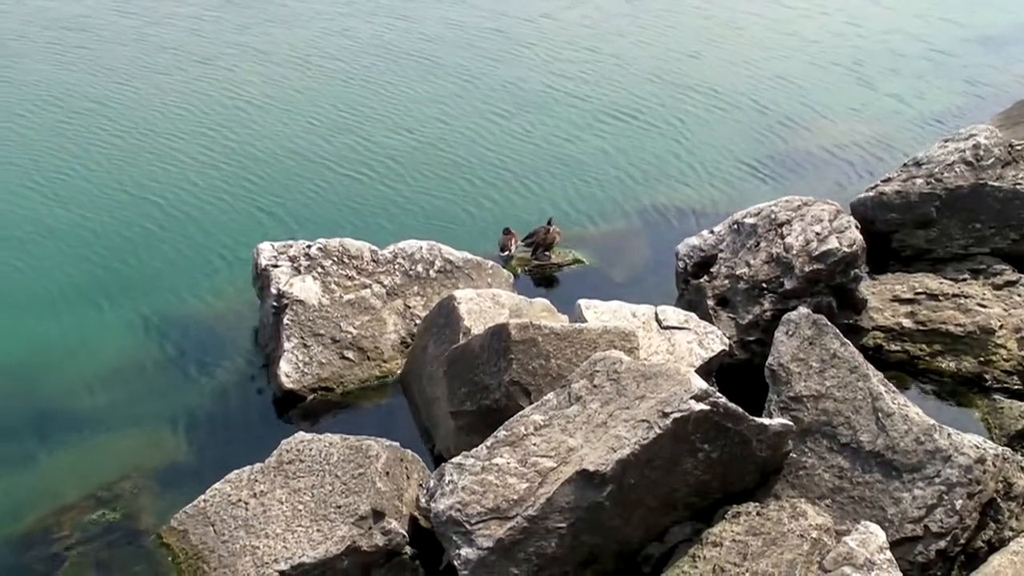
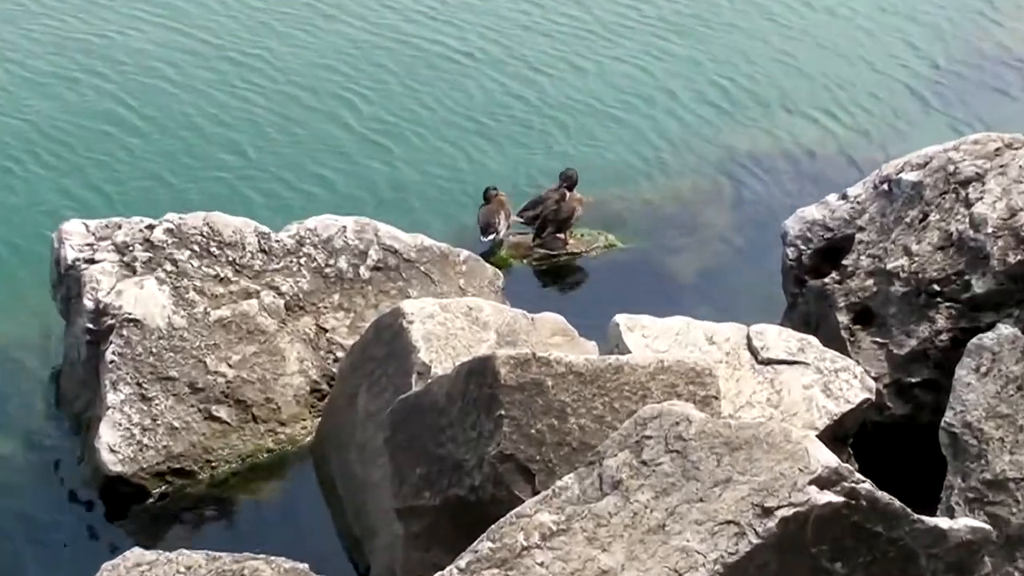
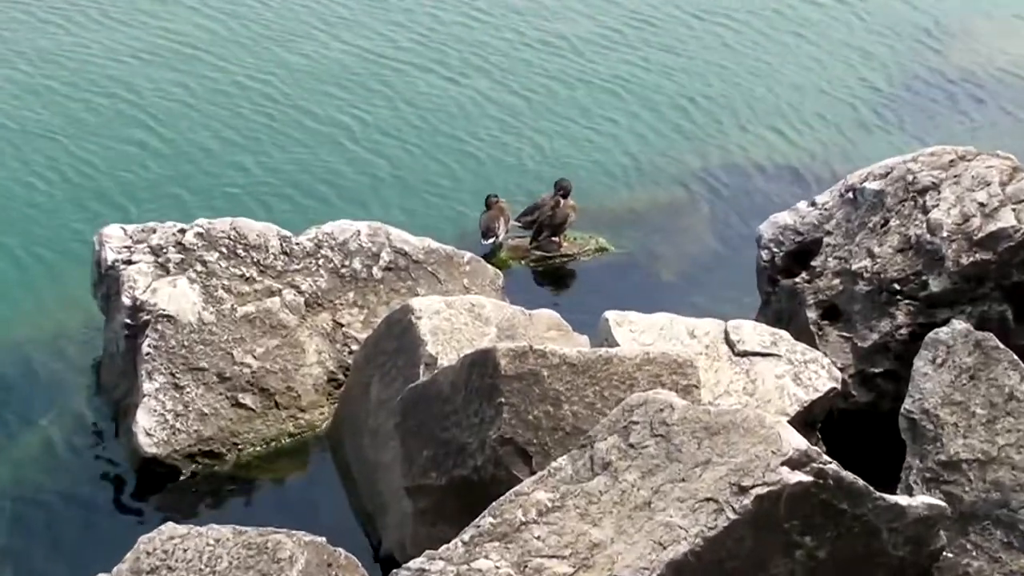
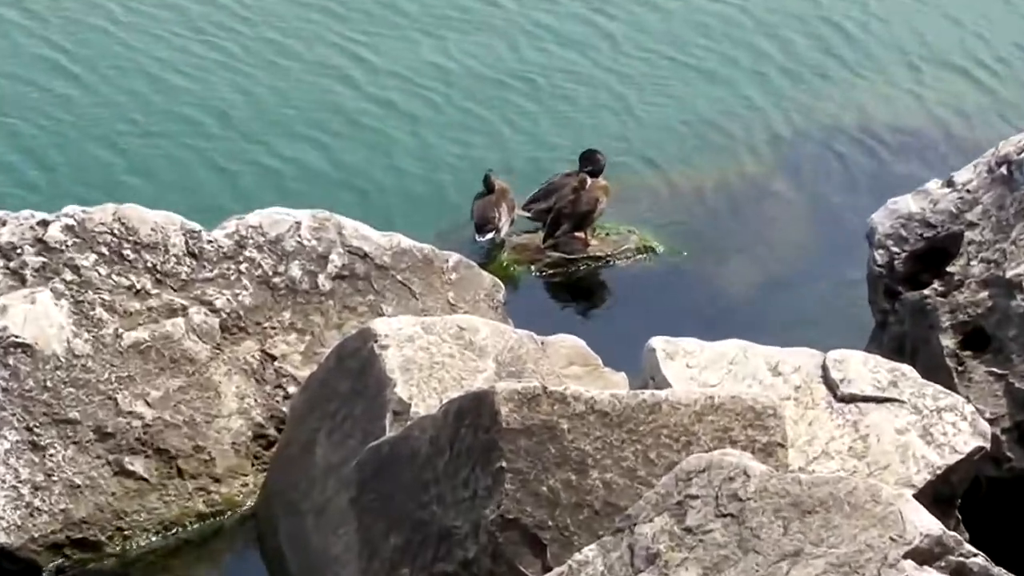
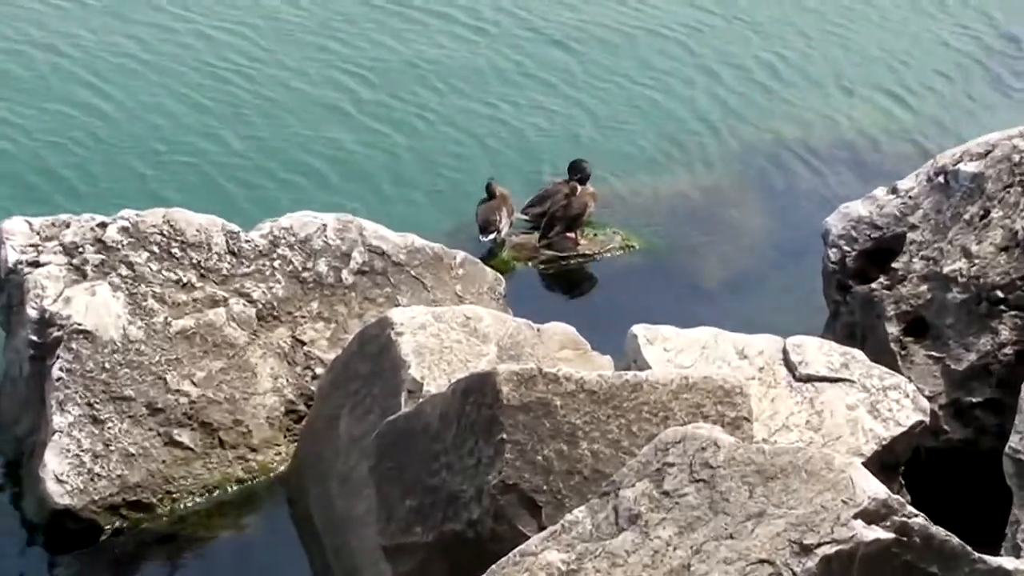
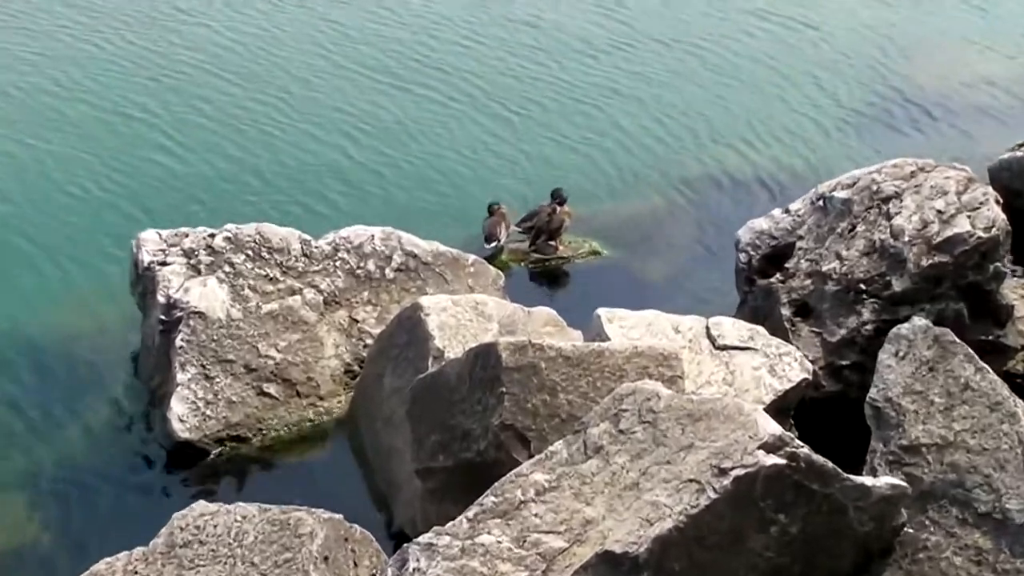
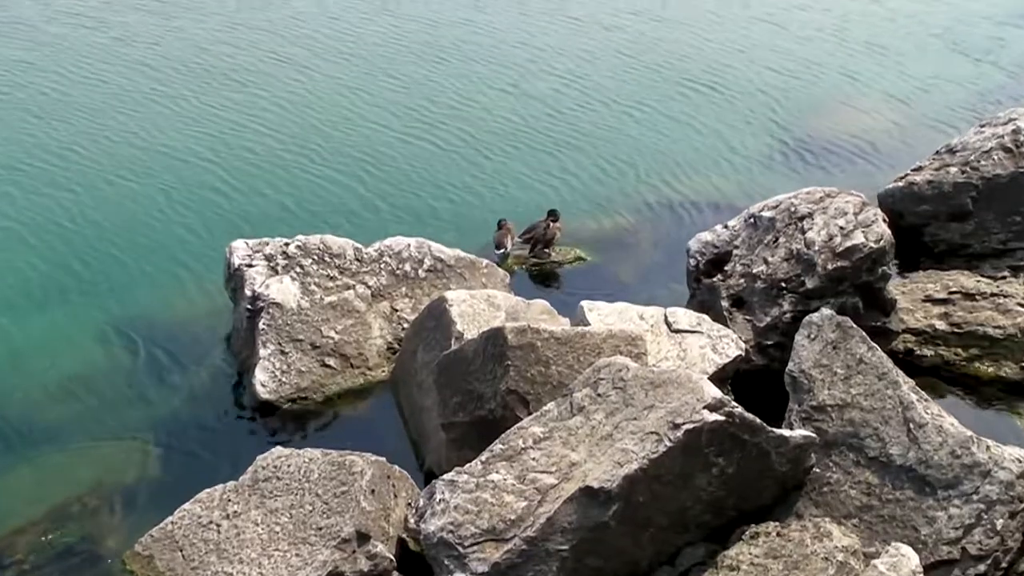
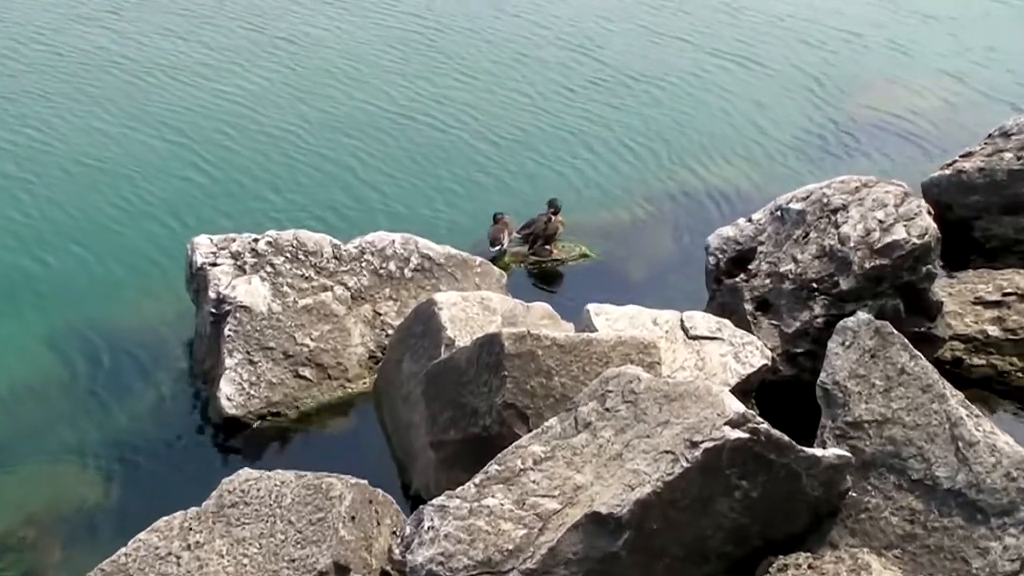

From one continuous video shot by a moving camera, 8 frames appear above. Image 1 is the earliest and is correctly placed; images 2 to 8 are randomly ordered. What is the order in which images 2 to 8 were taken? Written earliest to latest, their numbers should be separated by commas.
7, 8, 6, 3, 2, 5, 4
